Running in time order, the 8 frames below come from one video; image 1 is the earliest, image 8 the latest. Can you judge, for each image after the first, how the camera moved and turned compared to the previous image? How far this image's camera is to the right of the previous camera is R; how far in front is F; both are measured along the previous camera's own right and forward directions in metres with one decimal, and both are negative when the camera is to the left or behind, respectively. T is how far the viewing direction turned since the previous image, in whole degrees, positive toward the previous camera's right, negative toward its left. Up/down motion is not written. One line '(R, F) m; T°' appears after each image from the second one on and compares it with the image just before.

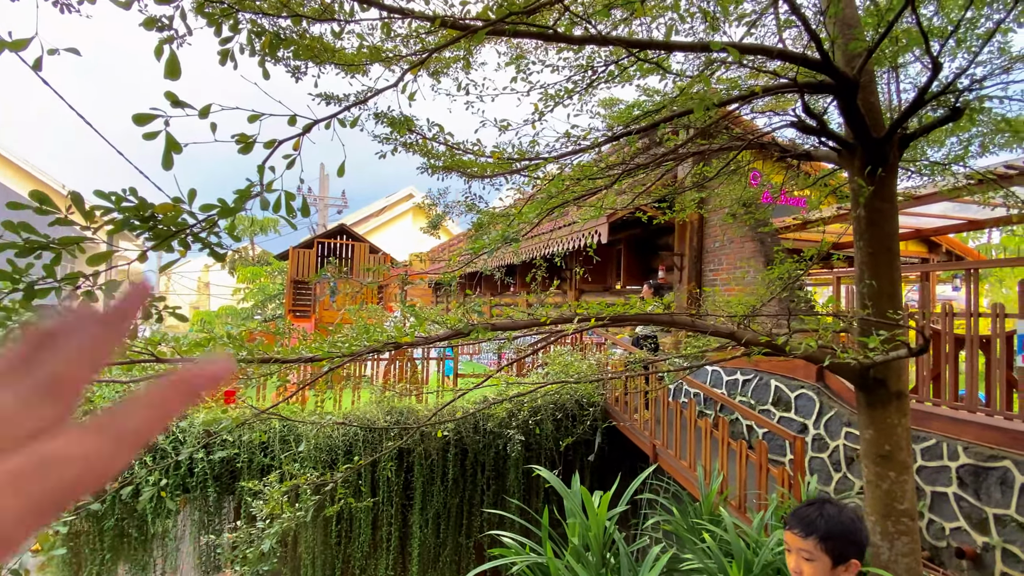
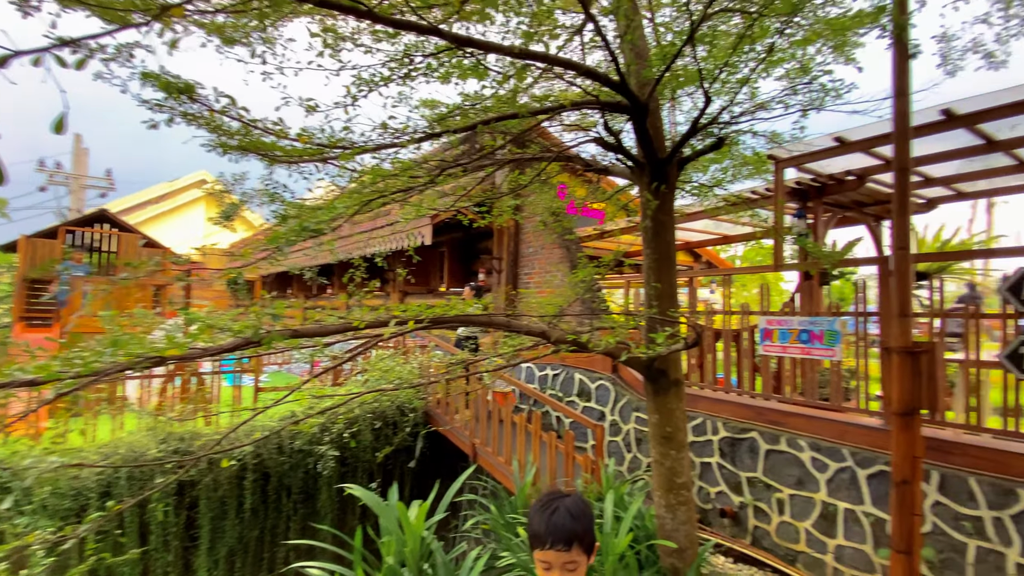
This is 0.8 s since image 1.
(0.0, +0.3) m; +20°
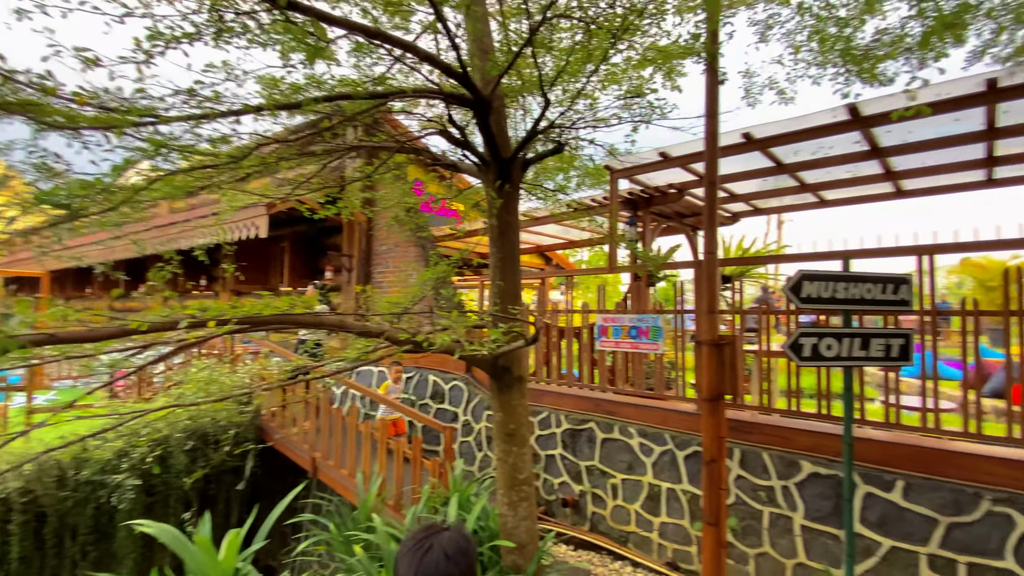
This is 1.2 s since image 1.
(+0.1, +0.1) m; +16°
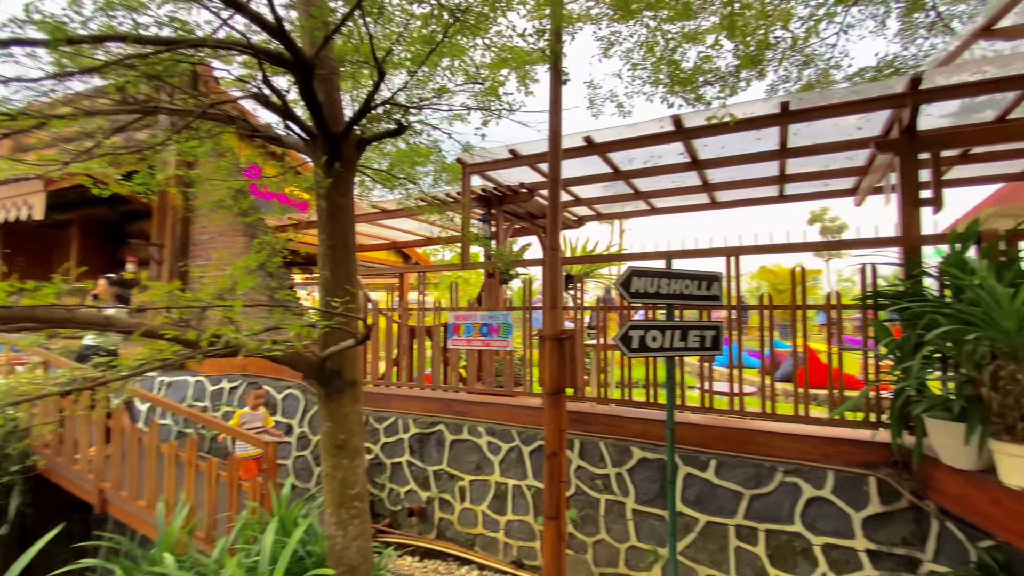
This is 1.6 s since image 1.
(+0.2, +0.2) m; +16°
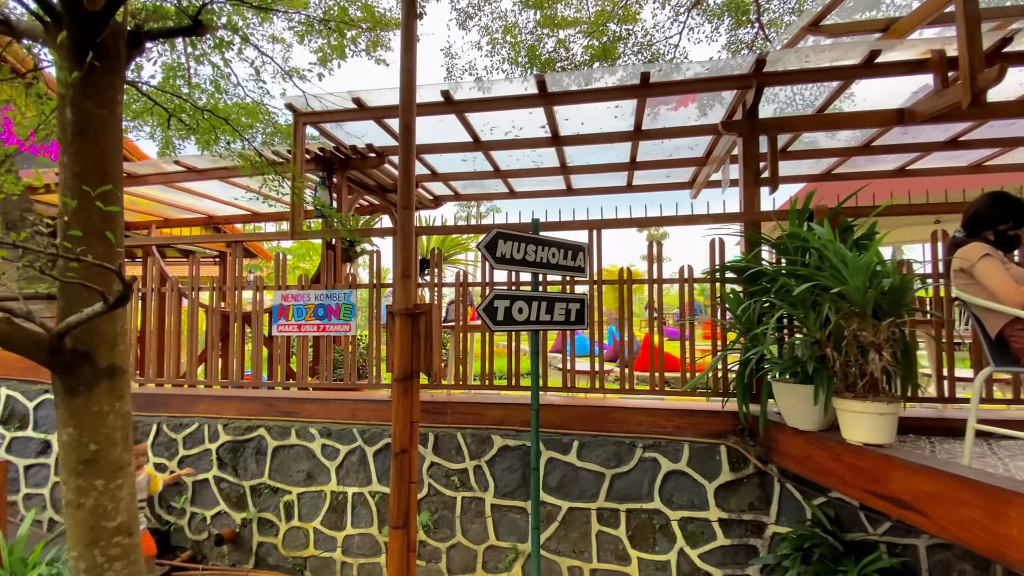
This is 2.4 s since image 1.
(0.0, +0.5) m; +17°
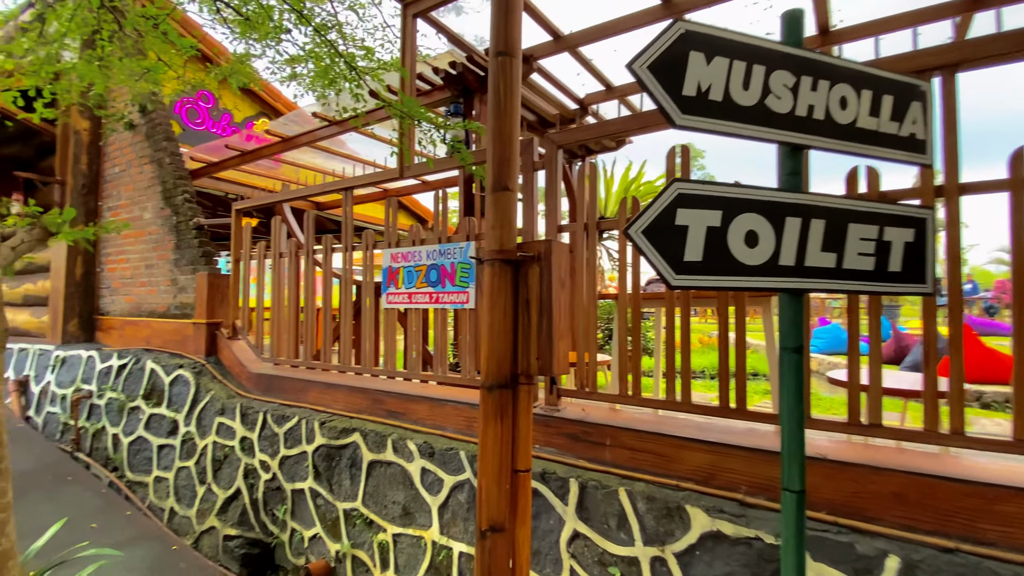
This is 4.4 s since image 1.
(0.0, +1.6) m; -23°
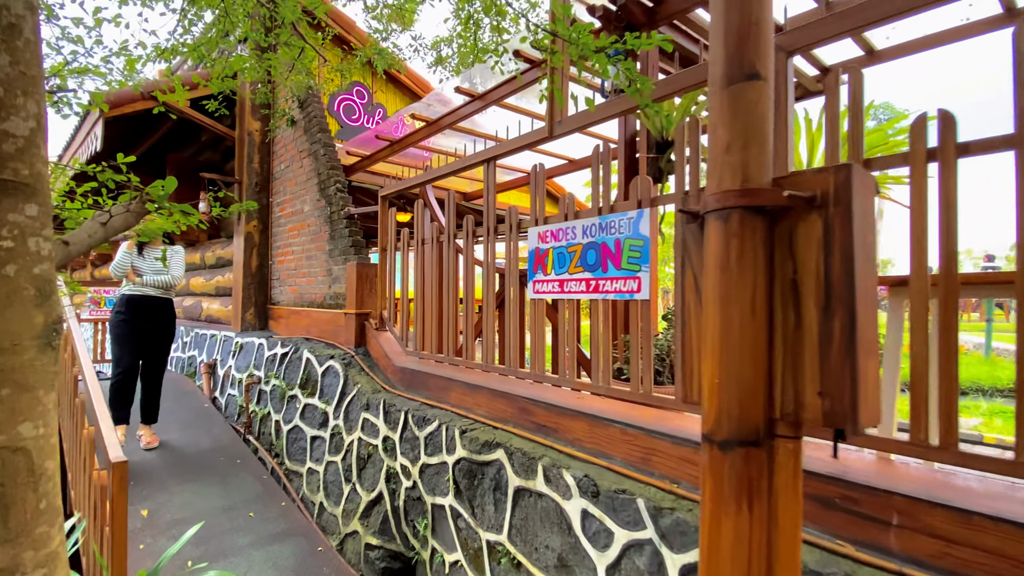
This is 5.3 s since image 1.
(-0.2, +0.6) m; -16°
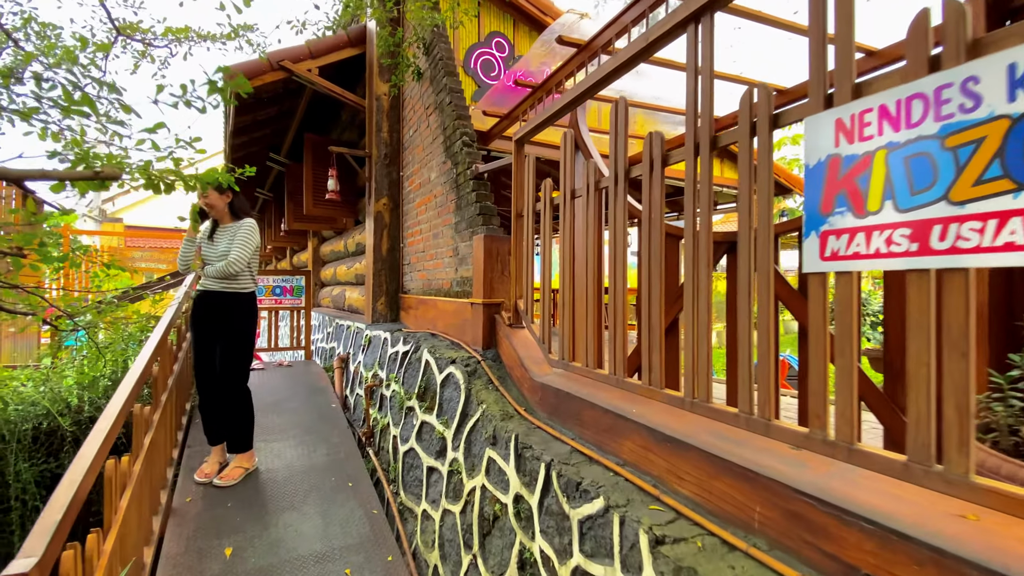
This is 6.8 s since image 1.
(-0.2, +1.1) m; -17°
